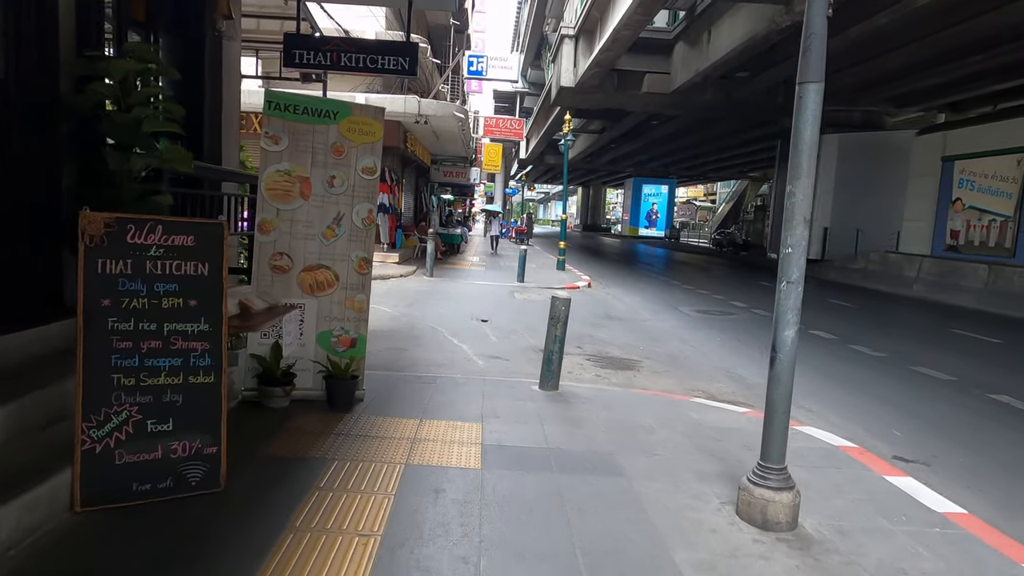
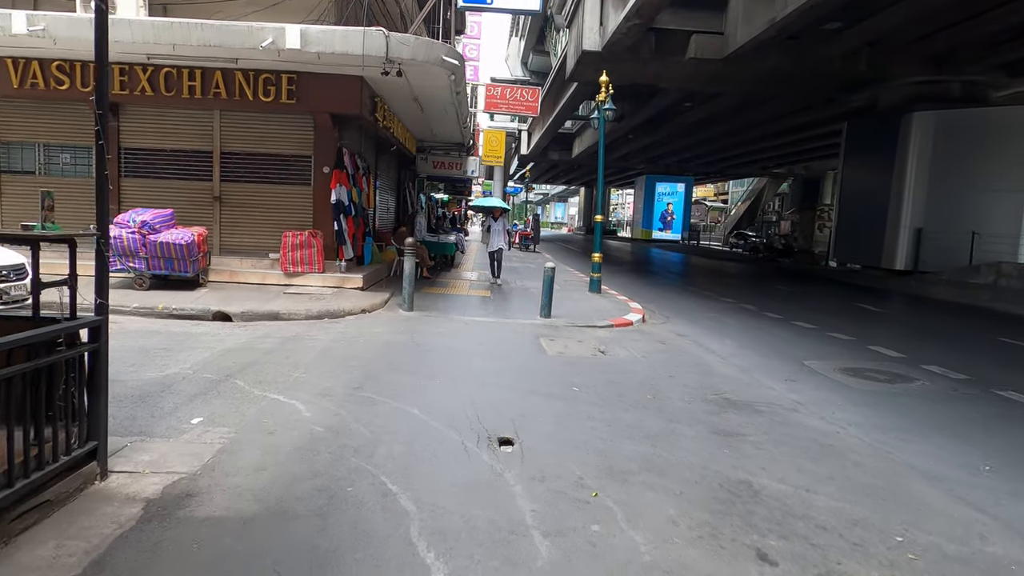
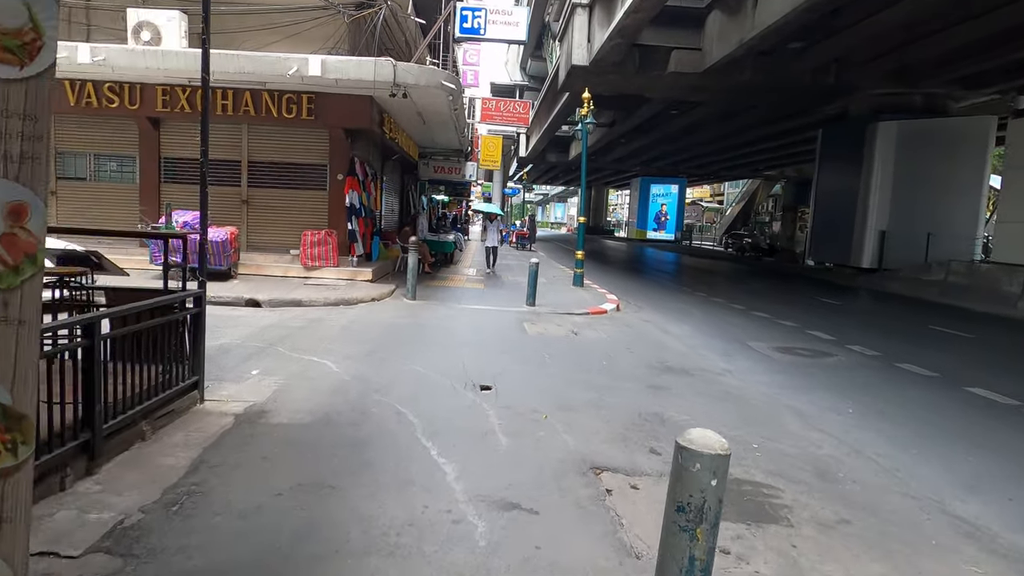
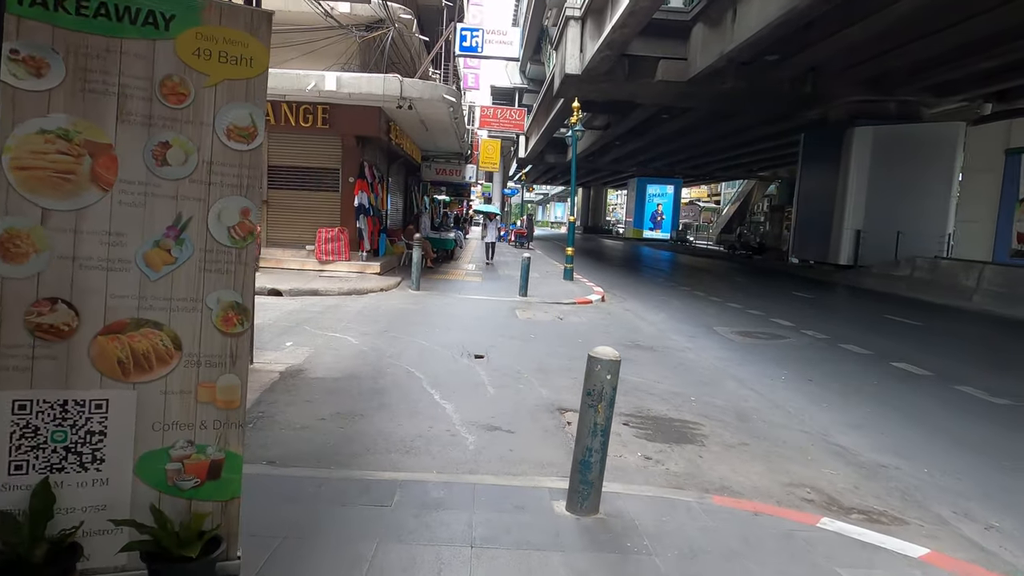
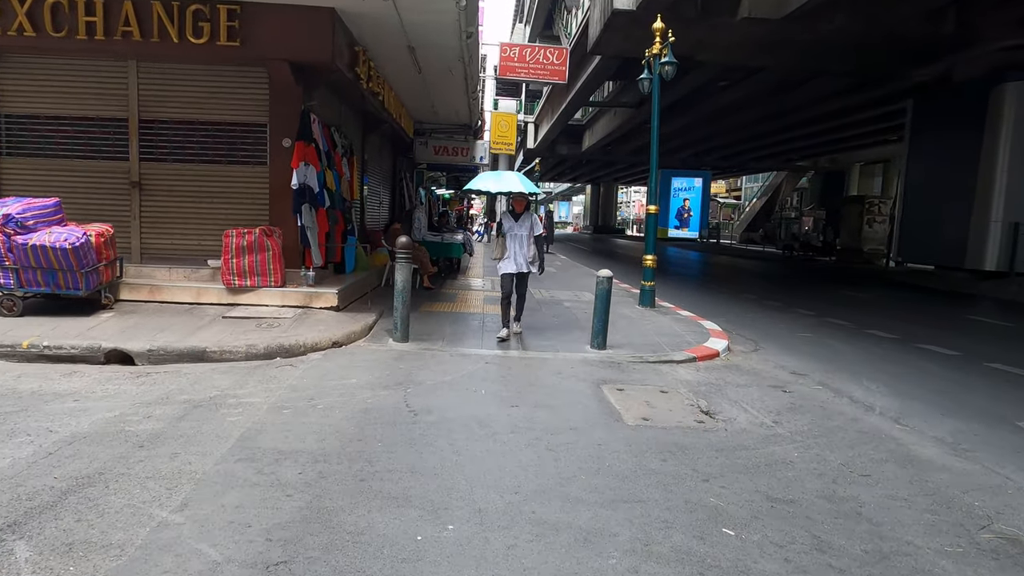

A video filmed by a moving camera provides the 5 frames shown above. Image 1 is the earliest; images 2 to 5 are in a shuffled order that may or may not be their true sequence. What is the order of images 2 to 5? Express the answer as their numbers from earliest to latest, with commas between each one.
4, 3, 2, 5
